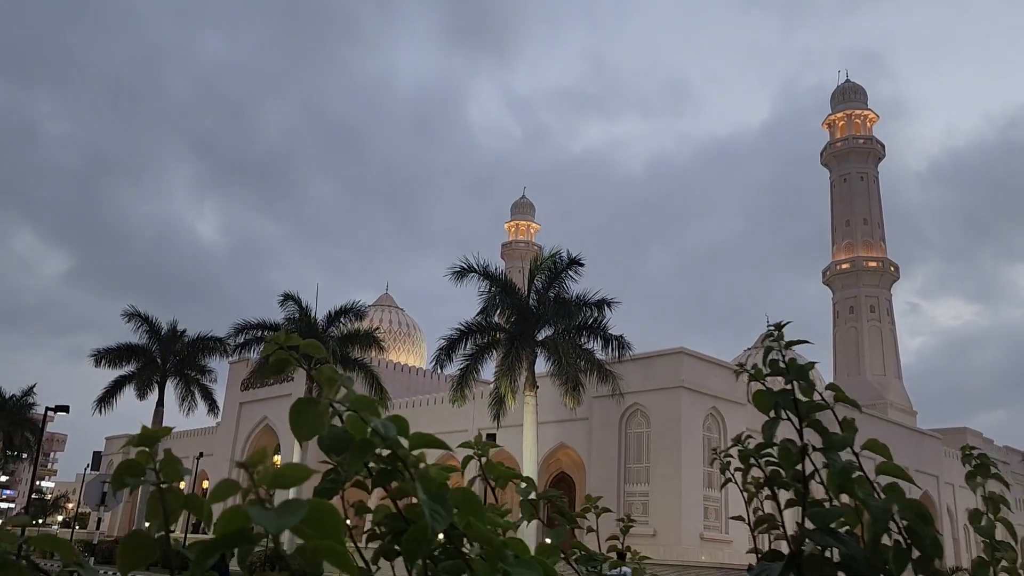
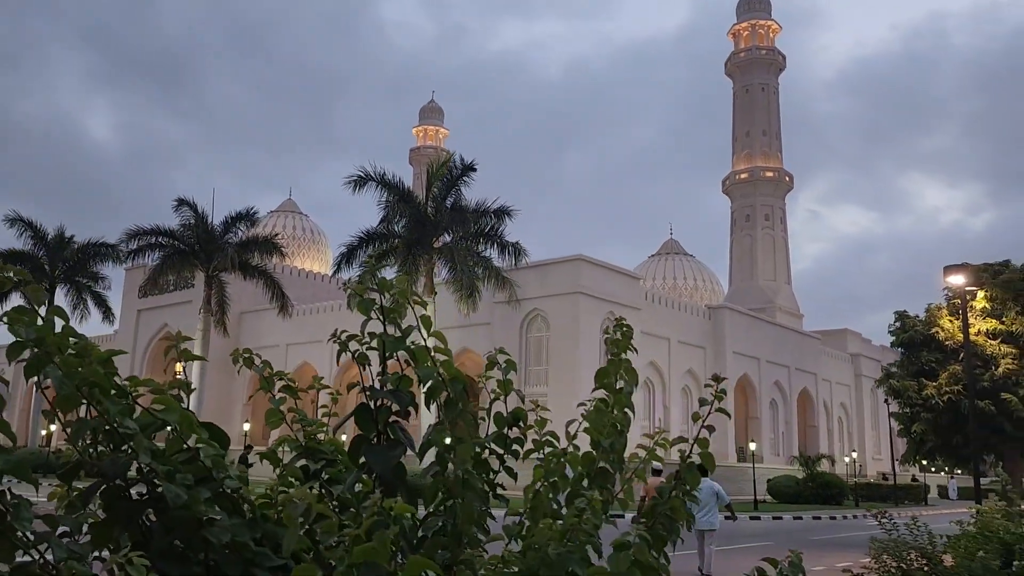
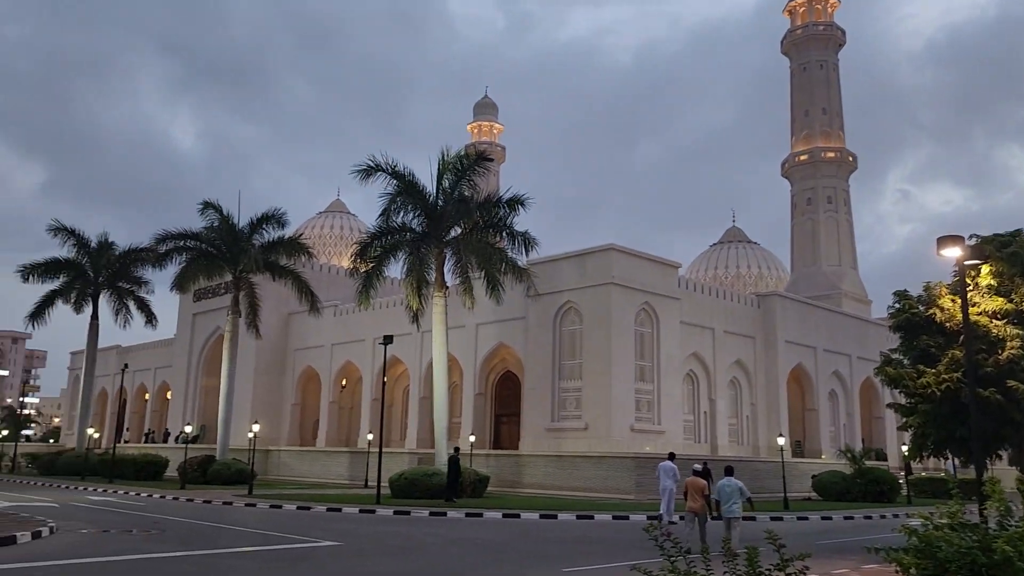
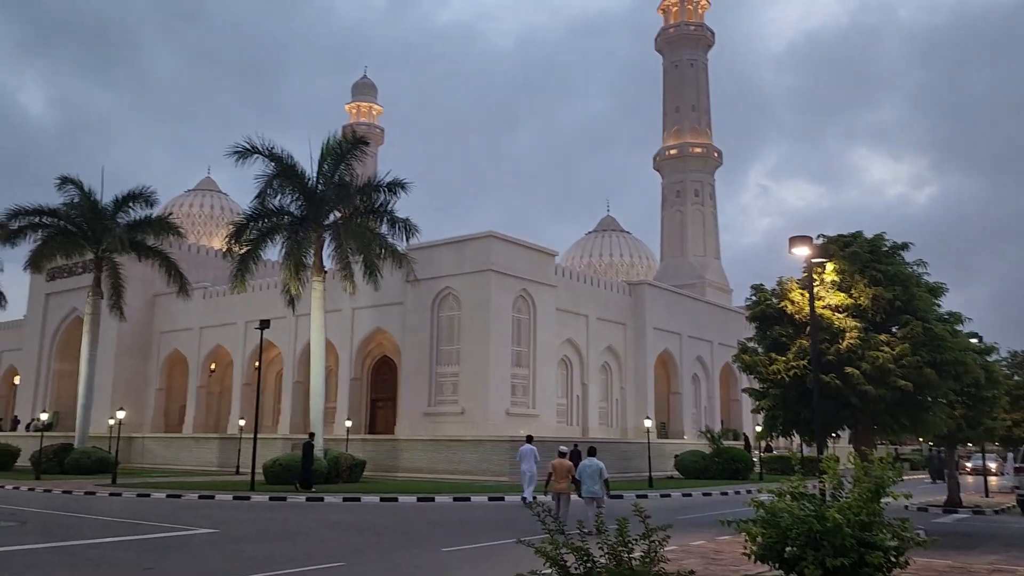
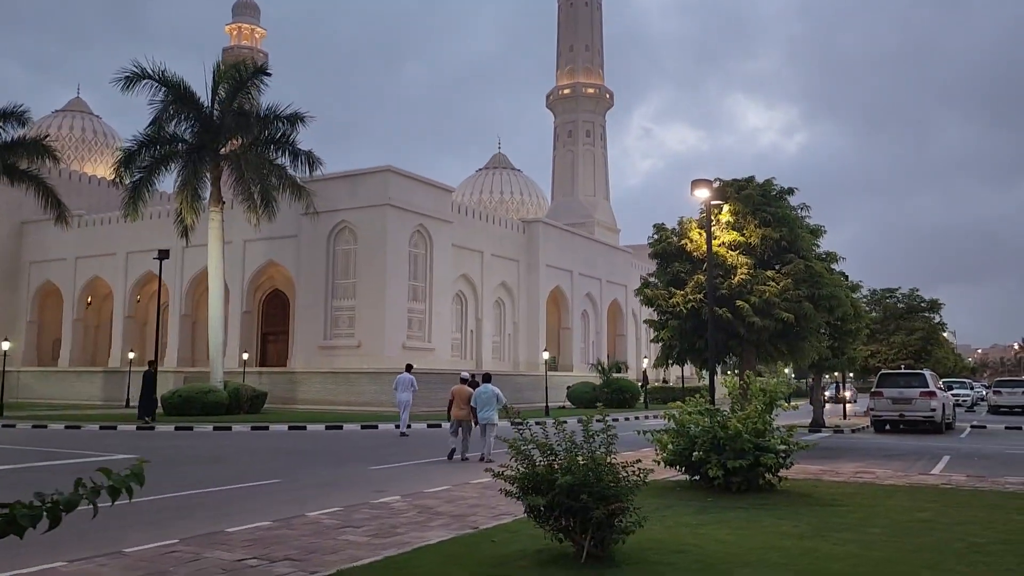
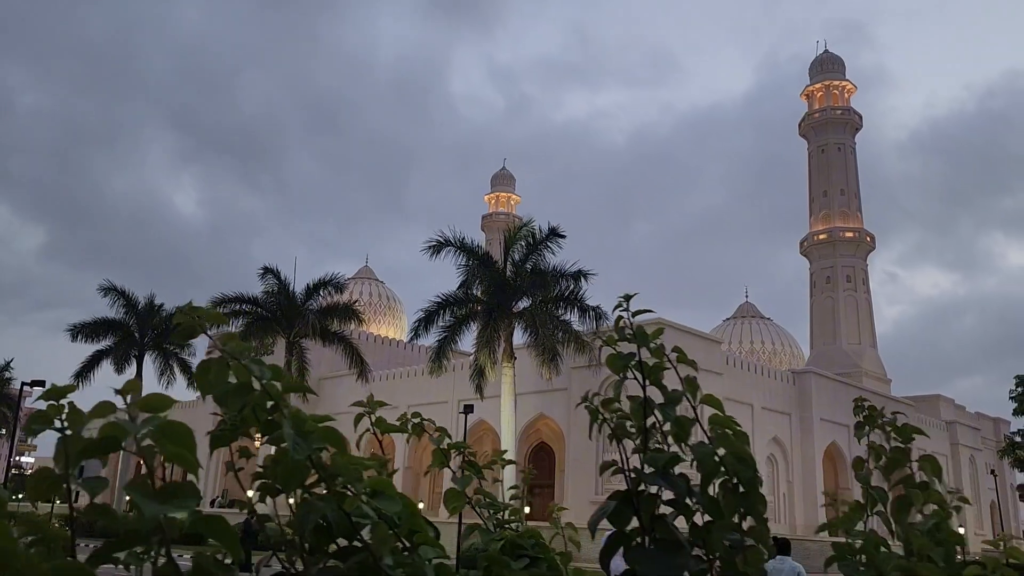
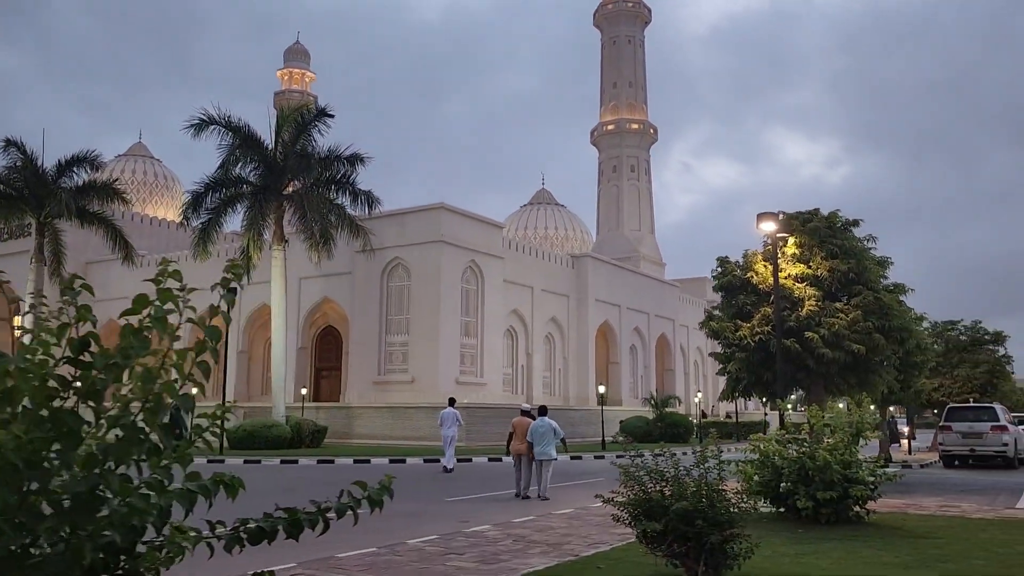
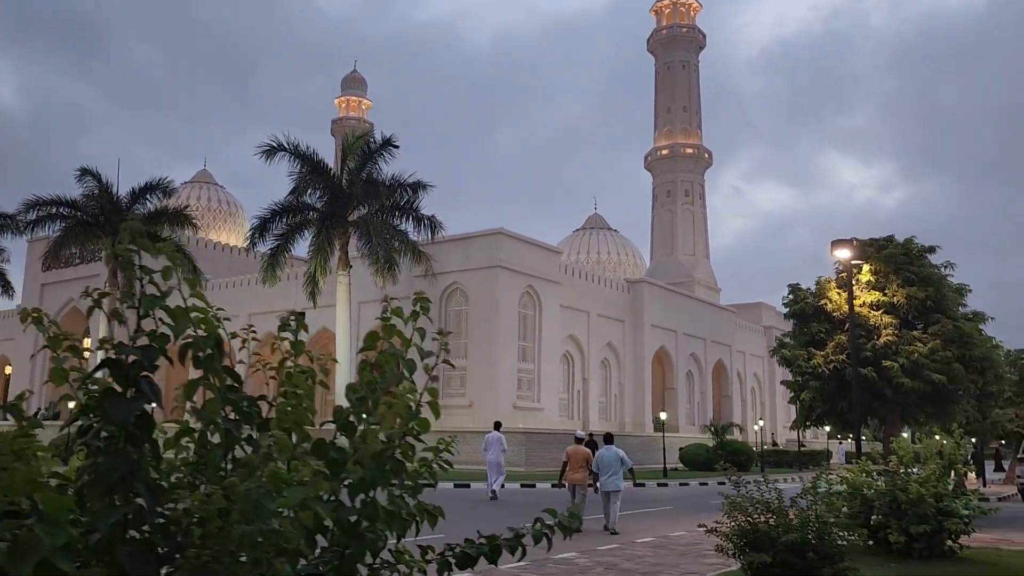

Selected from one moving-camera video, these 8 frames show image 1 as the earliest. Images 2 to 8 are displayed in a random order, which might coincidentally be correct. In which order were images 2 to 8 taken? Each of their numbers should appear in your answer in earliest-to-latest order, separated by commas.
6, 2, 8, 7, 5, 4, 3
